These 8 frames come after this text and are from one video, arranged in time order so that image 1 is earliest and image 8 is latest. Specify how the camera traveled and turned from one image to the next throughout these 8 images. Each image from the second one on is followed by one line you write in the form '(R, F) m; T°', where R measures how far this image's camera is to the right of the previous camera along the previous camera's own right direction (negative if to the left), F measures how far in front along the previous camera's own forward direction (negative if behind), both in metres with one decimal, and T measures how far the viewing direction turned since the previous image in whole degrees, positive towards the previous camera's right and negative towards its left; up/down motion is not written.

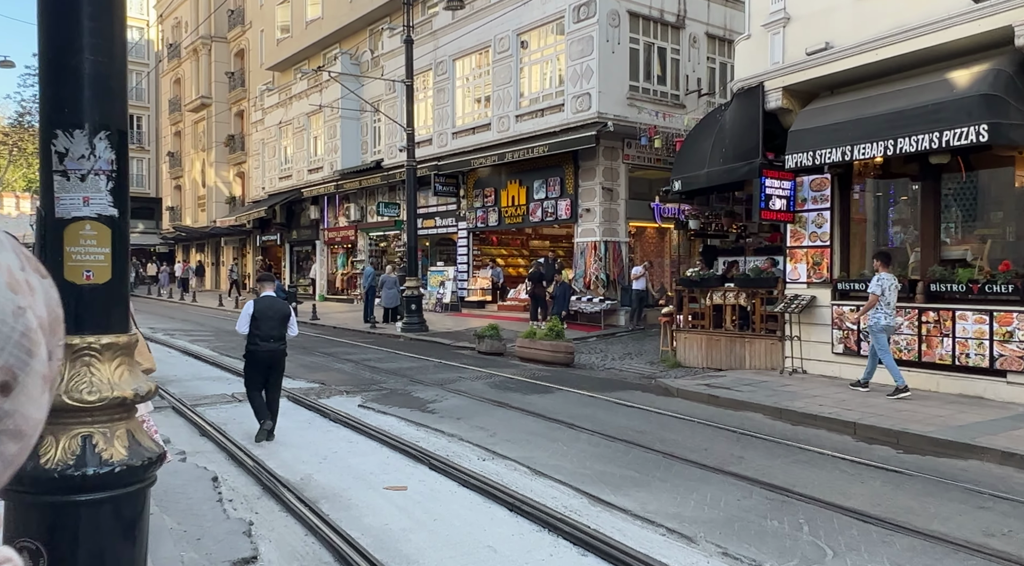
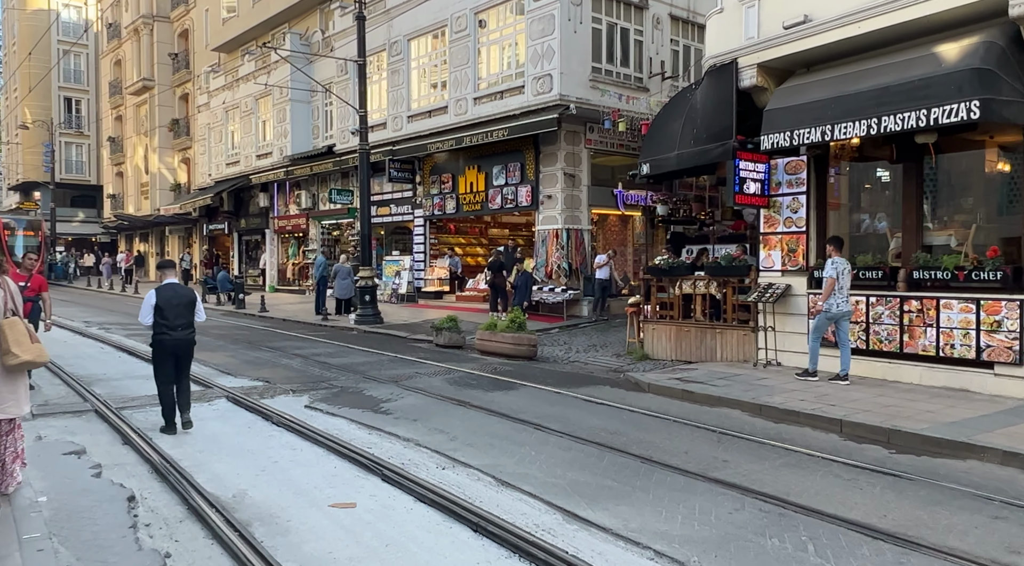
(0.0, +0.8) m; +3°
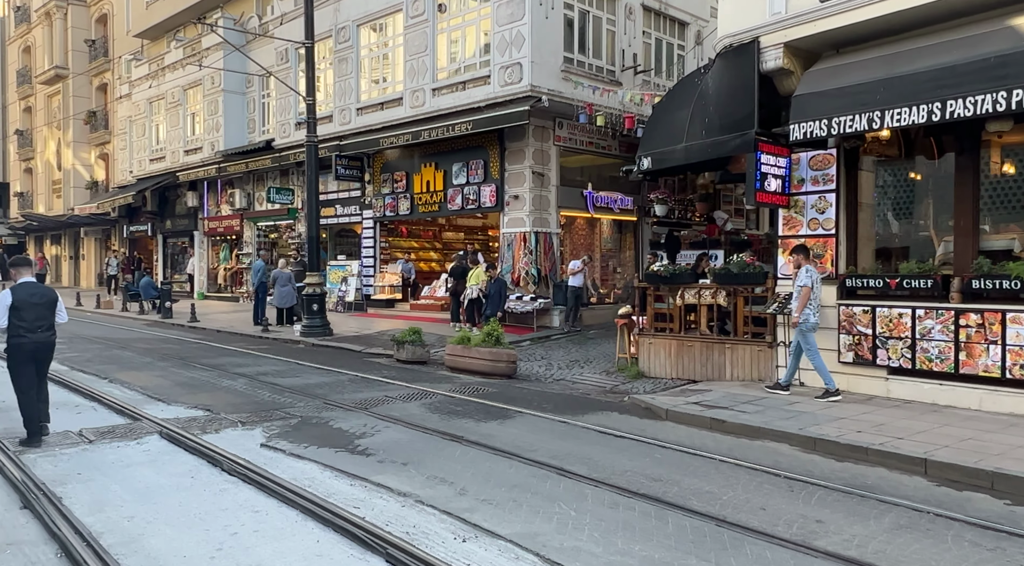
(-0.7, +1.6) m; +5°
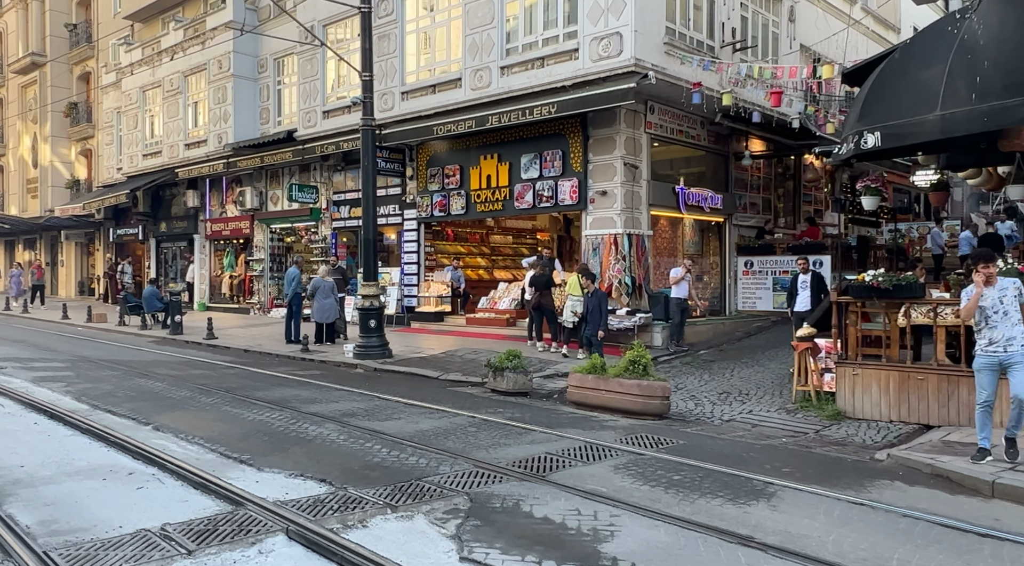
(-2.2, +2.7) m; +2°
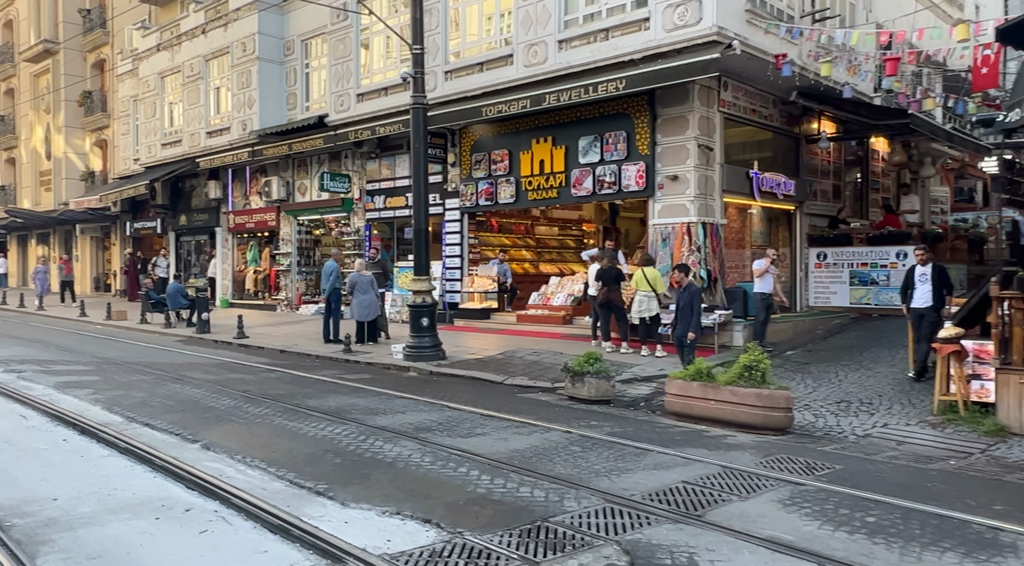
(-0.9, +1.3) m; -1°
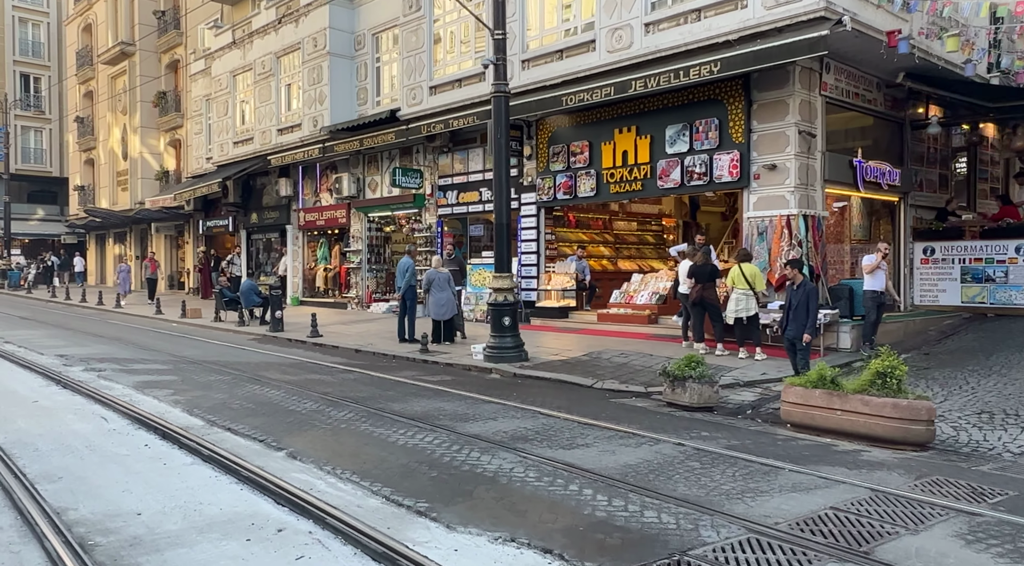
(-0.4, +0.7) m; -4°
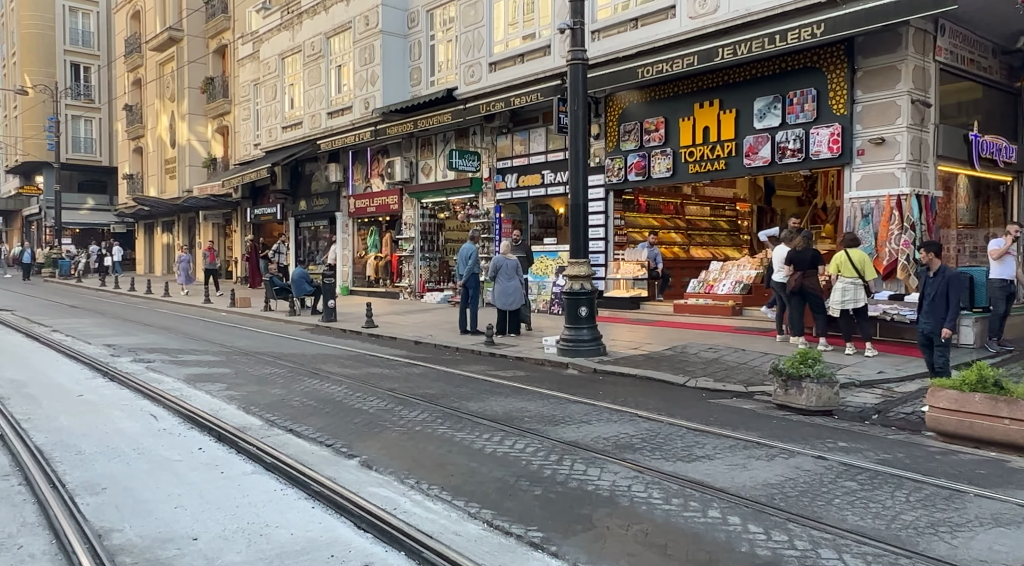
(-0.5, +1.1) m; -3°
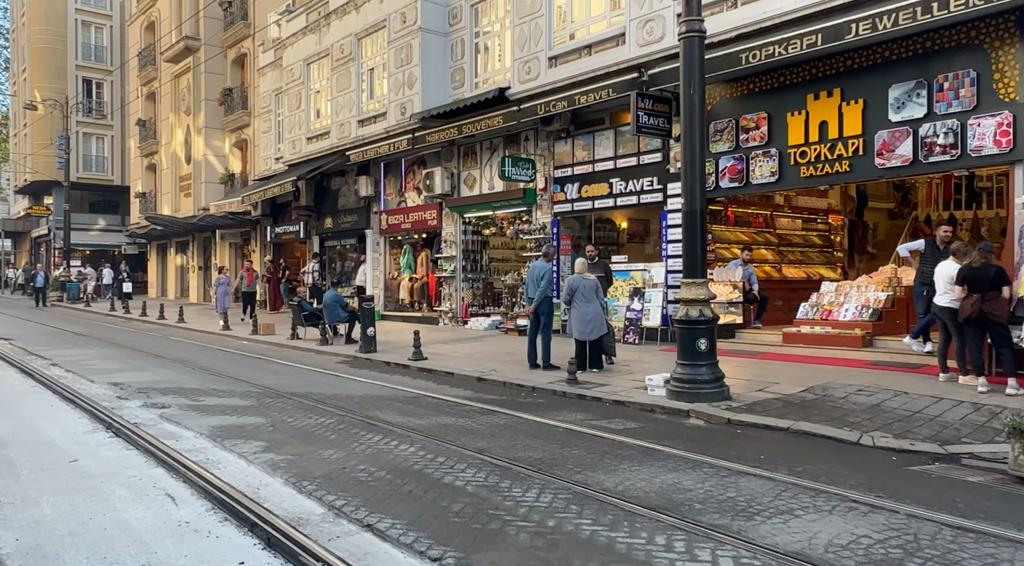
(-1.1, +2.3) m; -1°
